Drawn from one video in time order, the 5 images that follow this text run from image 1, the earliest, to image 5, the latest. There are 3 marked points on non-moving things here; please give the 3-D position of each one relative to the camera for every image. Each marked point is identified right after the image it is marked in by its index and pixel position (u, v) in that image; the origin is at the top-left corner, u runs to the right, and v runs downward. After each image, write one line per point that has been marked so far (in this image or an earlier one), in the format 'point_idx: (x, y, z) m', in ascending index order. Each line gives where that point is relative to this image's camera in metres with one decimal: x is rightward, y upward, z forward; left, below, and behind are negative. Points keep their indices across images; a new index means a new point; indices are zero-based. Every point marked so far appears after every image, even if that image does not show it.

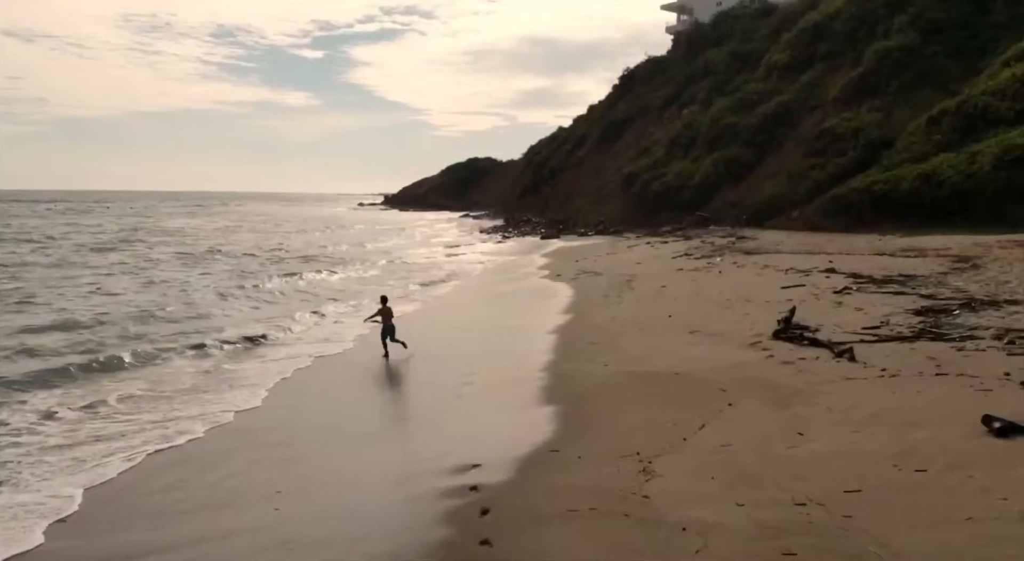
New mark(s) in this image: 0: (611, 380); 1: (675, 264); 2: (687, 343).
0: (+1.1, -1.1, +9.1) m
1: (+4.0, +0.4, +19.4) m
2: (+2.3, -0.8, +10.4) m
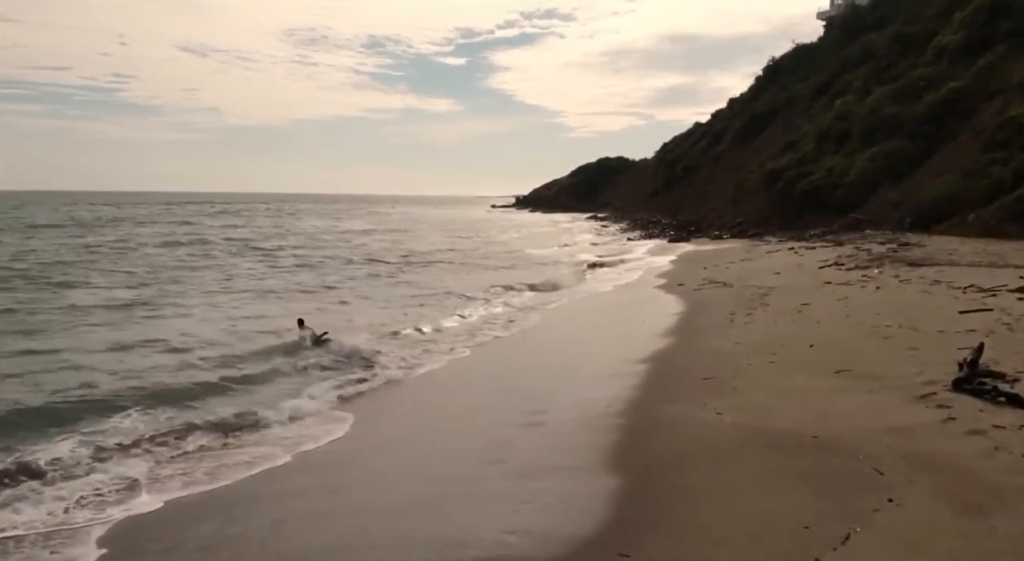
0: (+1.8, -1.4, +6.9) m
1: (+6.5, +0.1, +16.6) m
2: (+3.2, -1.1, +8.0) m
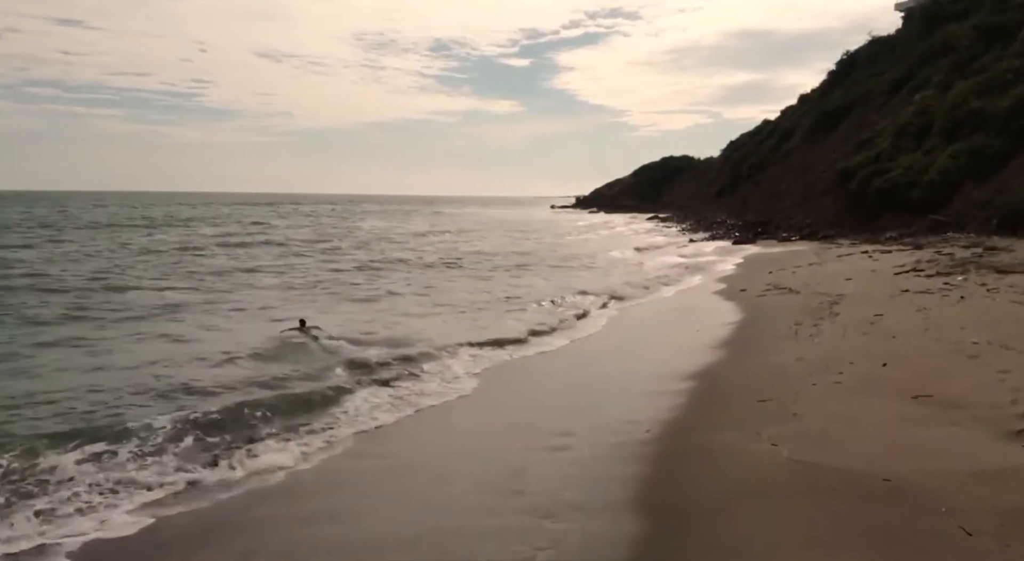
0: (+2.0, -1.5, +6.0) m
1: (+7.4, 0.0, +15.2) m
2: (+3.4, -1.2, +6.9) m
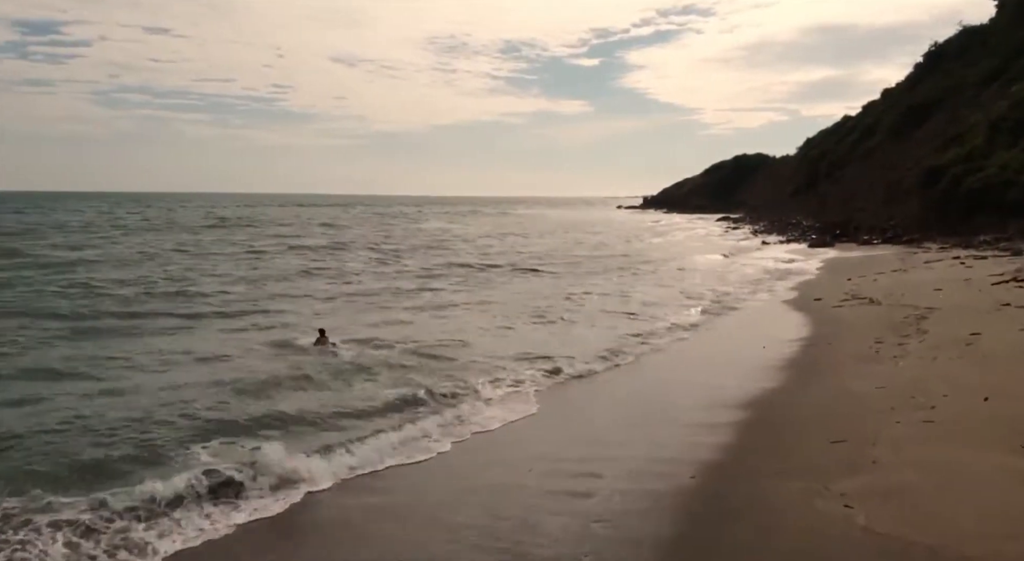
0: (+2.0, -1.6, +4.7) m
1: (+8.2, -0.2, +13.4) m
2: (+3.5, -1.4, +5.5) m
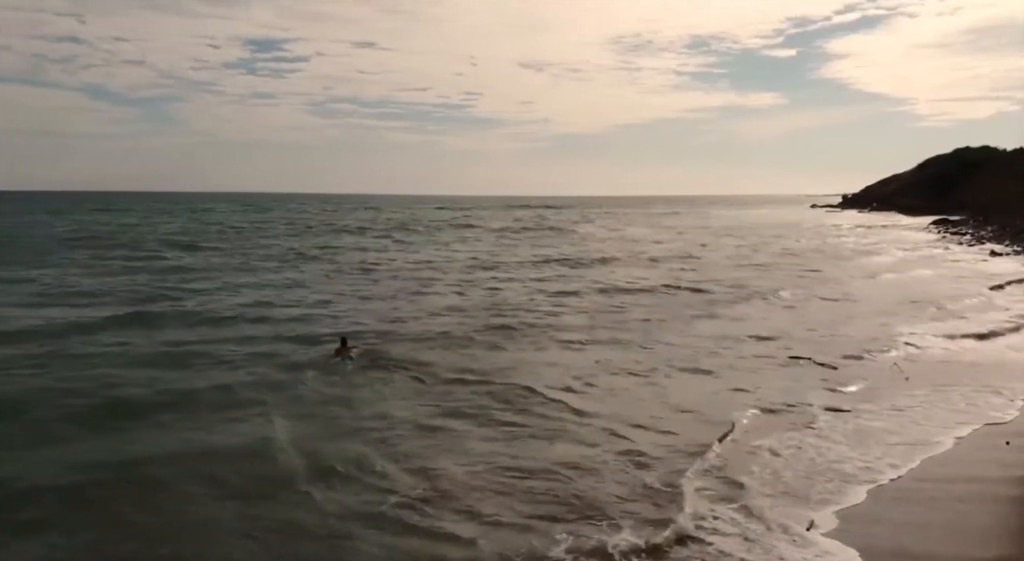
0: (+1.1, -2.1, +0.4) m
1: (+9.2, -0.9, +7.5) m
2: (+2.8, -1.9, +0.8) m
